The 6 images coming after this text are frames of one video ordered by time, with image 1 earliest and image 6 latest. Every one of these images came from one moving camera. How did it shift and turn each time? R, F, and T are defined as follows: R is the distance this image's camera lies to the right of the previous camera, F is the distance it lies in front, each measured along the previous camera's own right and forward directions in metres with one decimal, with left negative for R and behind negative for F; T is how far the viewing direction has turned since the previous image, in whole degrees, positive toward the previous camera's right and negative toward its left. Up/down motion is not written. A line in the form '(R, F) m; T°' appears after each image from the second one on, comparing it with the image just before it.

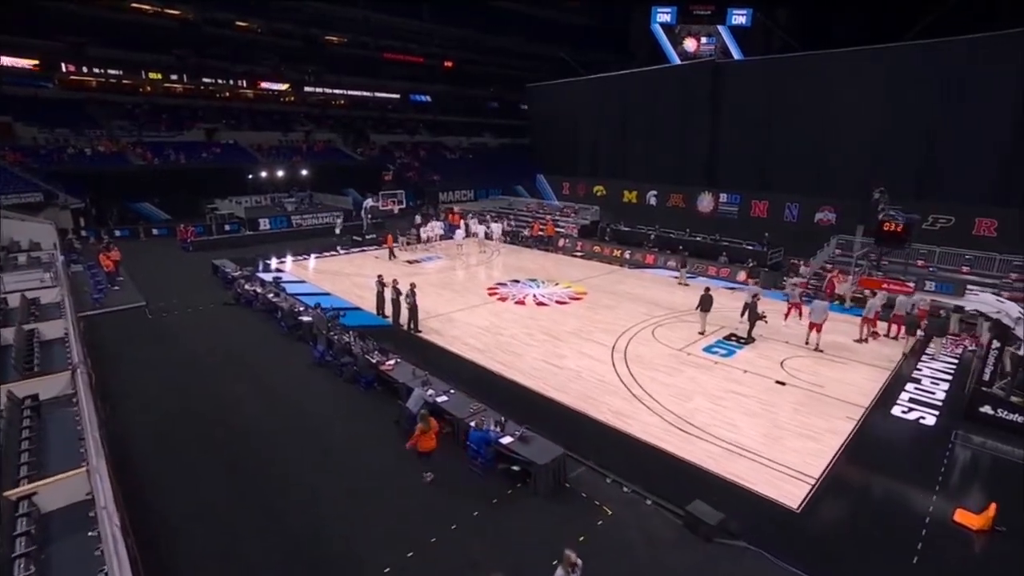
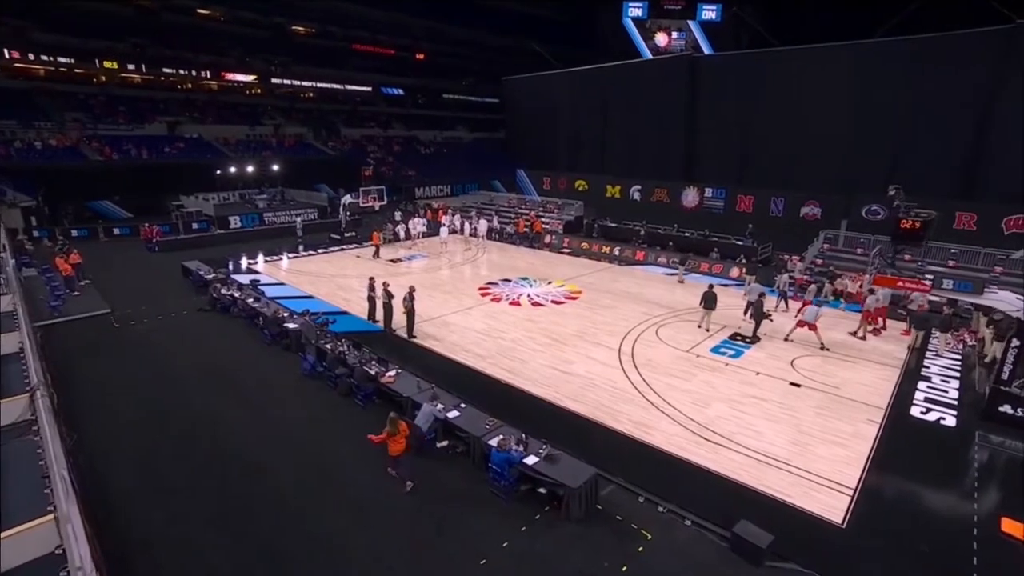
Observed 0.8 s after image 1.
(-0.7, +0.7) m; +3°
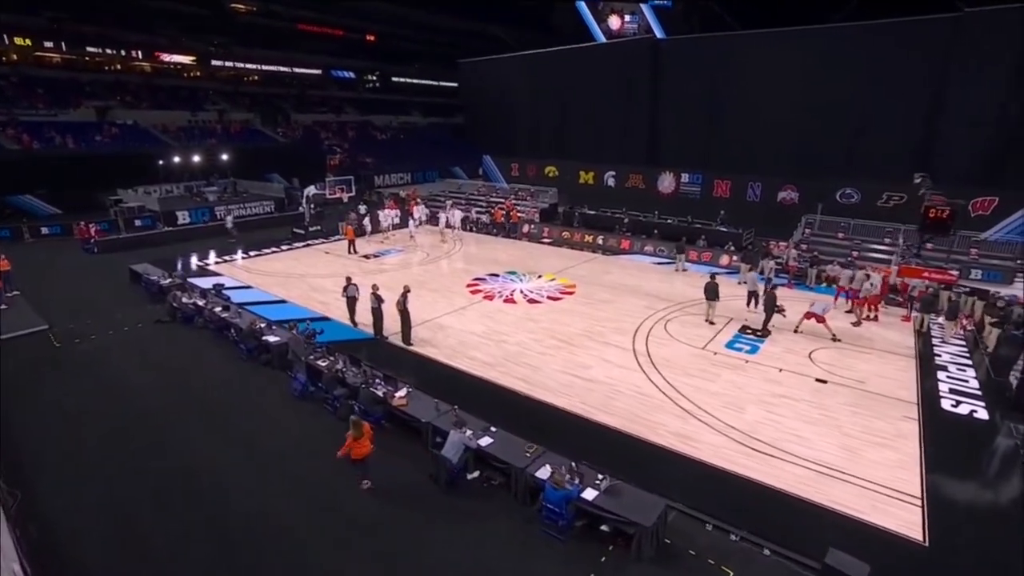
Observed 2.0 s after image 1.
(-1.1, +1.0) m; +5°
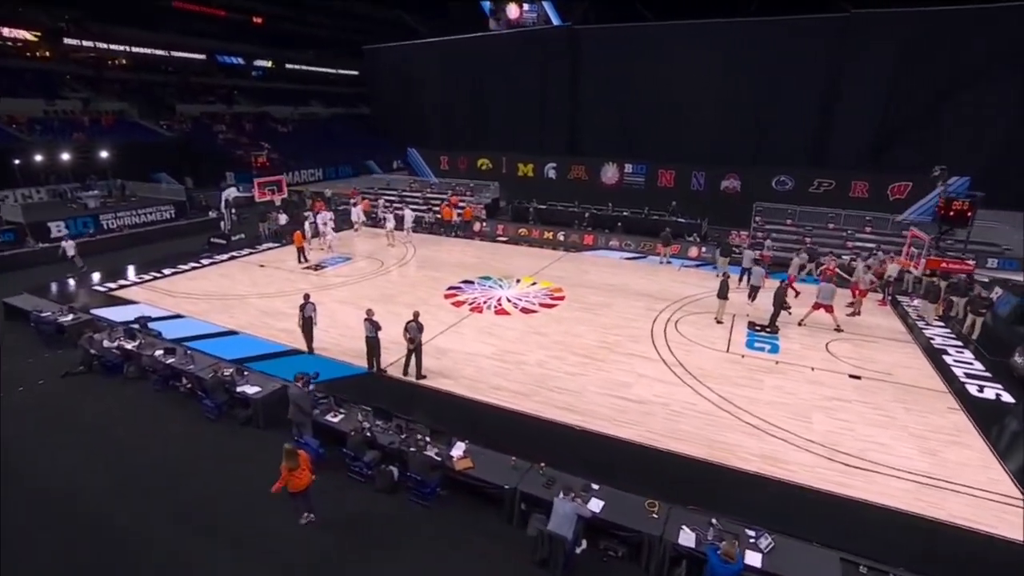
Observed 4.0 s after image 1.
(-2.2, +1.6) m; +11°
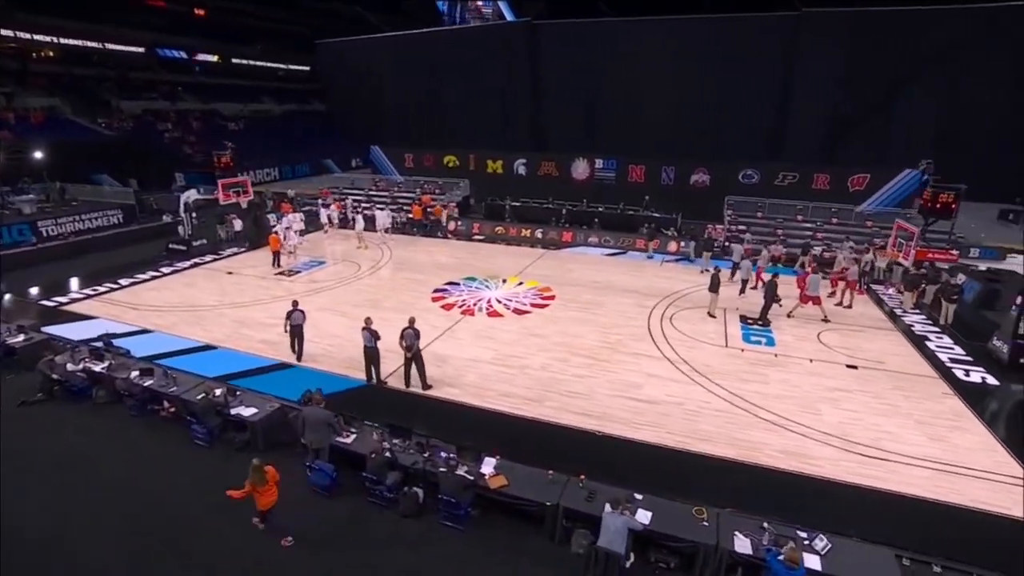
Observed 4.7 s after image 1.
(-0.9, +0.4) m; +5°
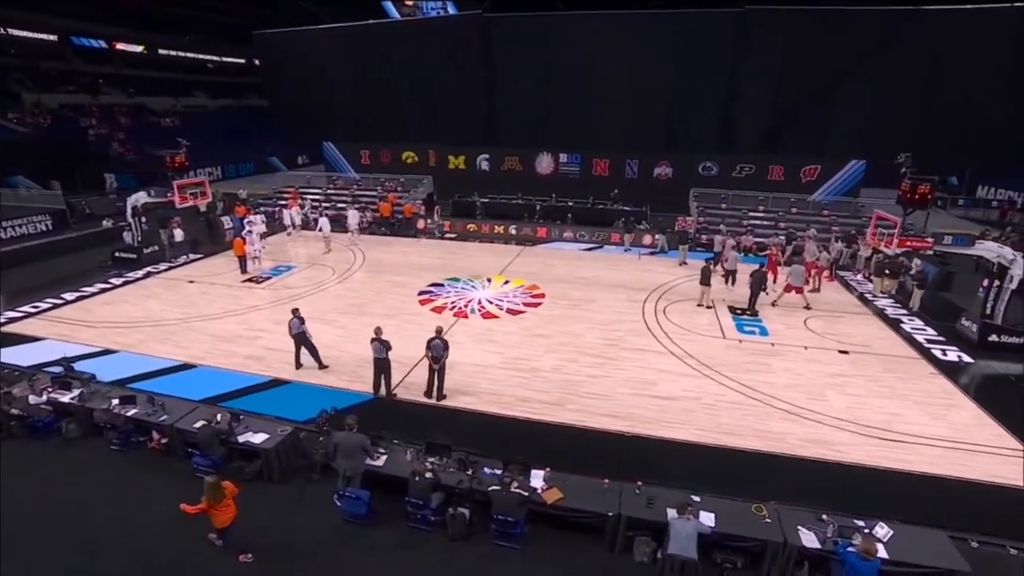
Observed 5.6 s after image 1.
(-1.1, +0.3) m; +6°
